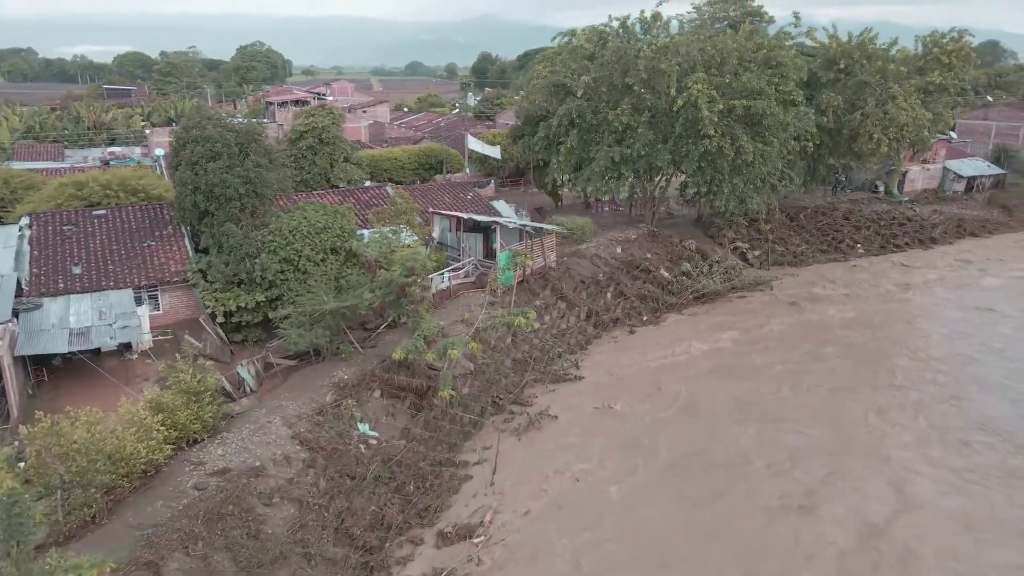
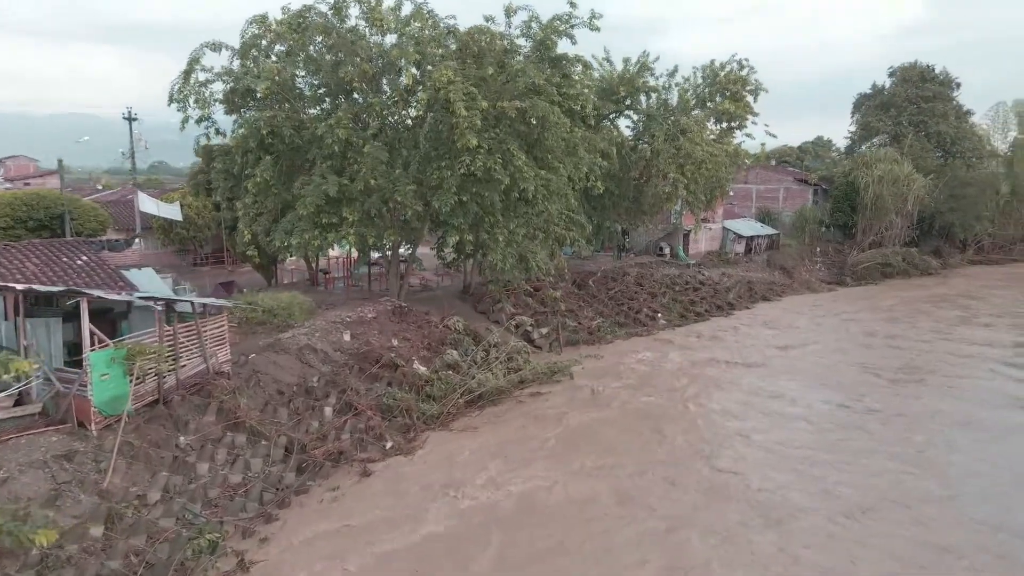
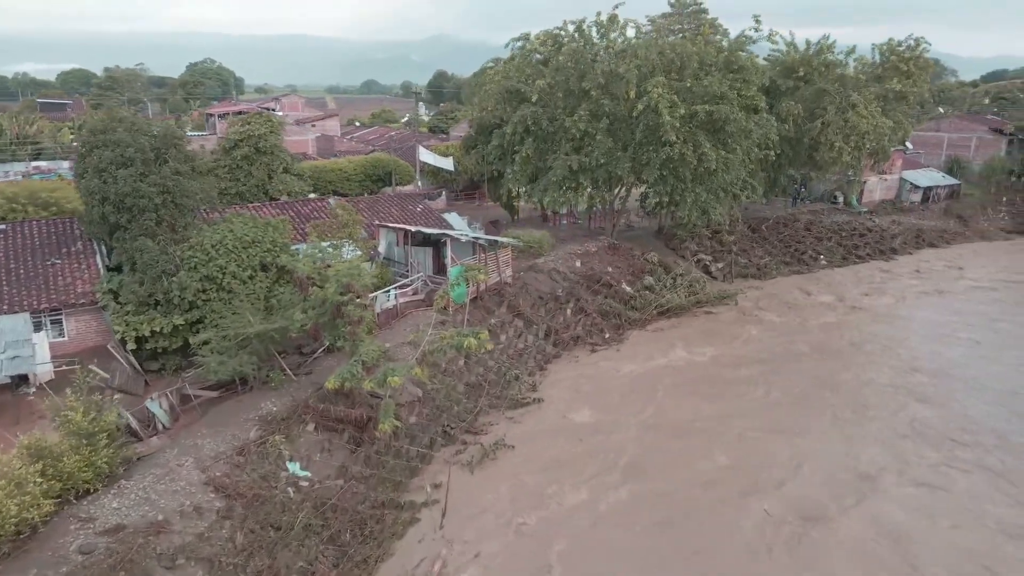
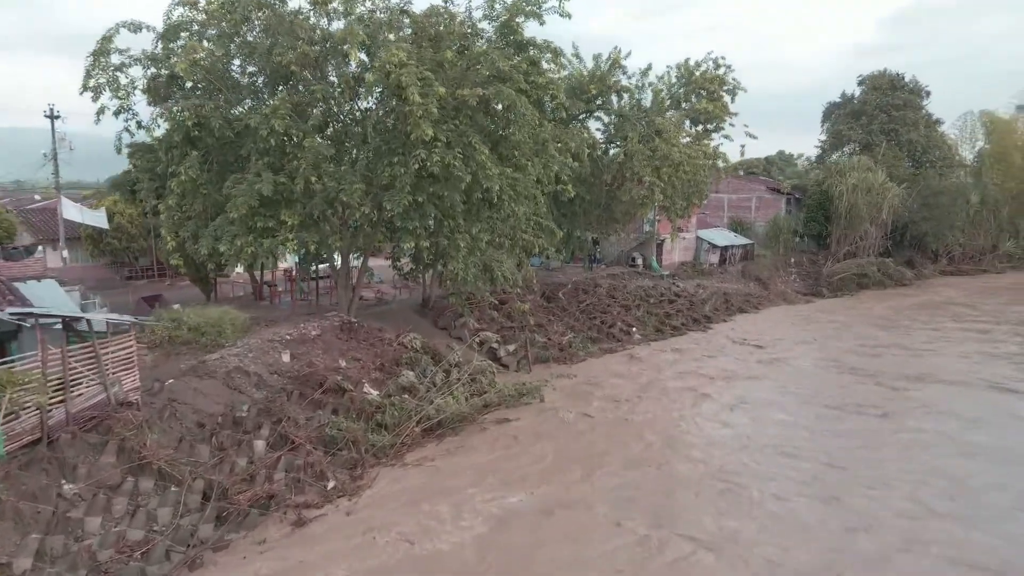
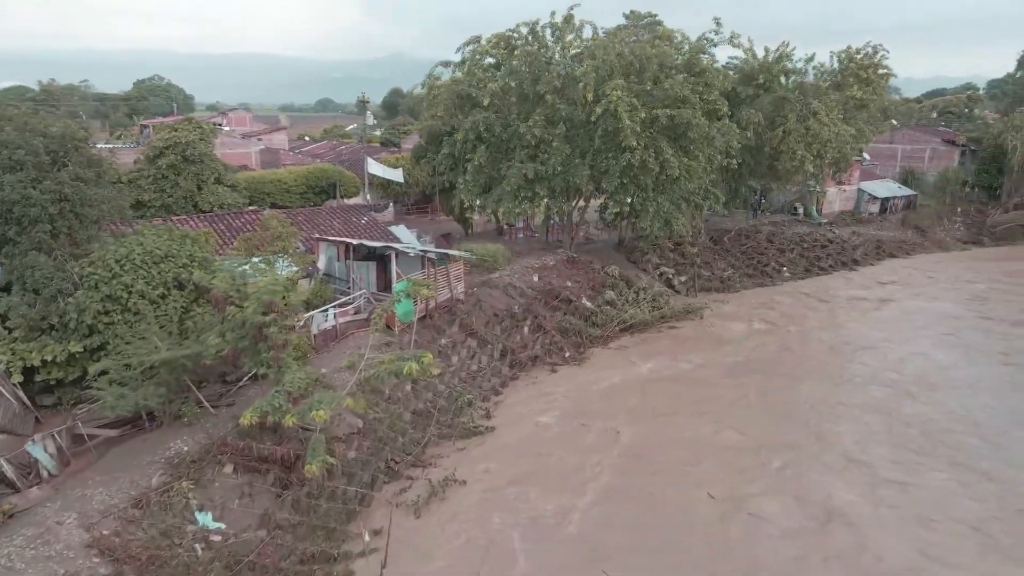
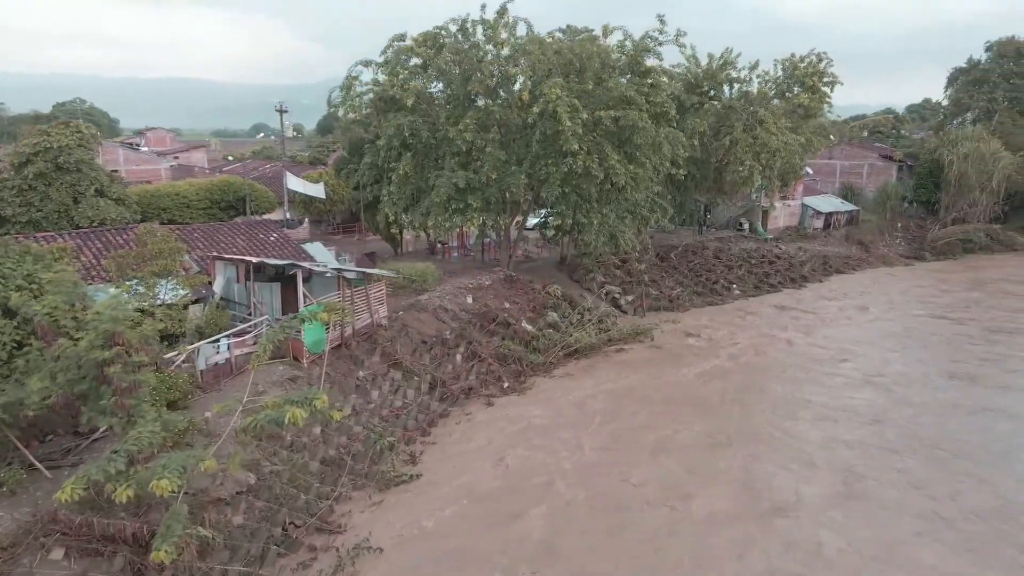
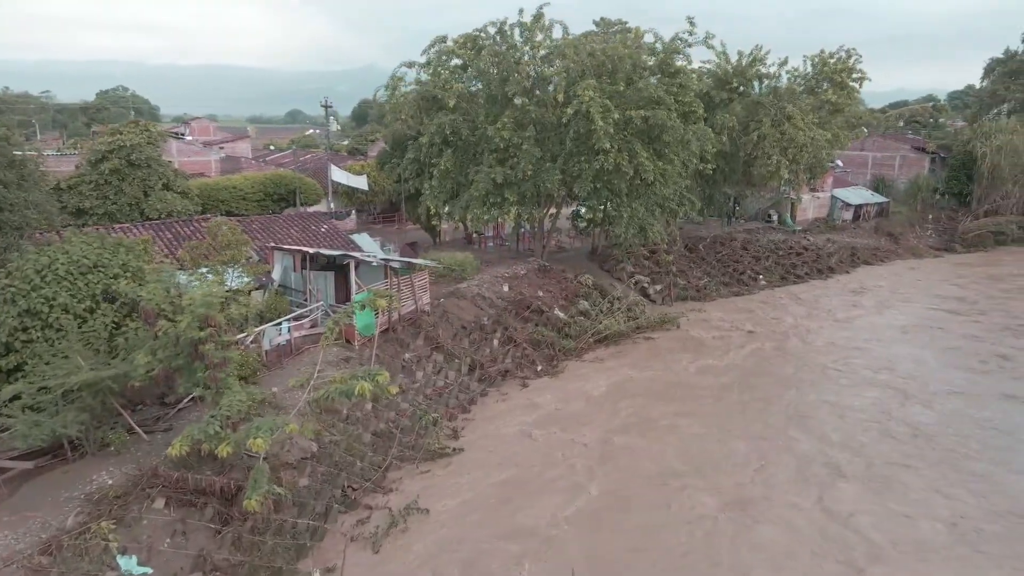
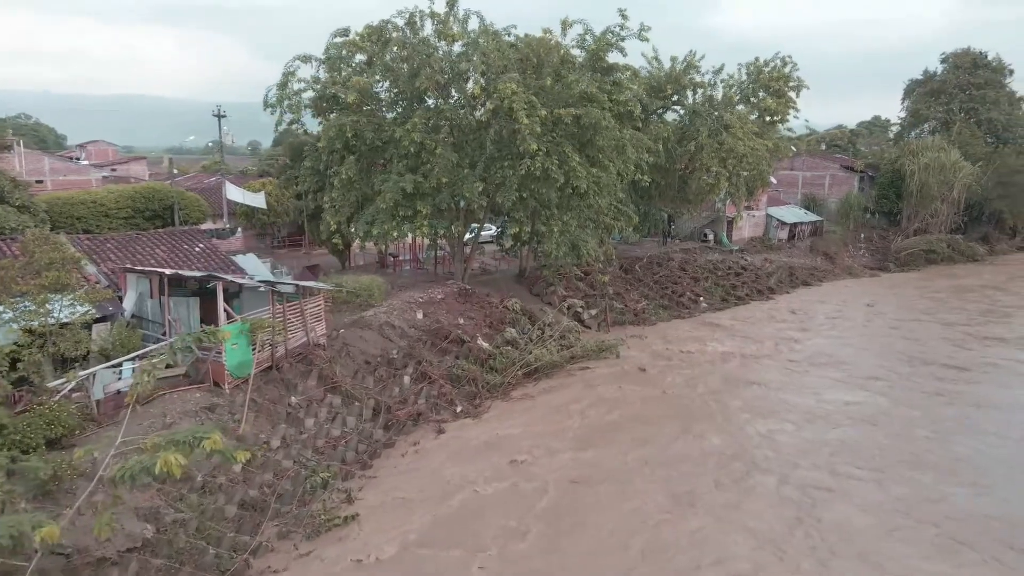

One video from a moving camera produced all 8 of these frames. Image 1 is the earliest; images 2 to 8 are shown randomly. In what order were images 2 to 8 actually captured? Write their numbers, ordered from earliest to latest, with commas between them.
3, 5, 7, 6, 8, 2, 4
